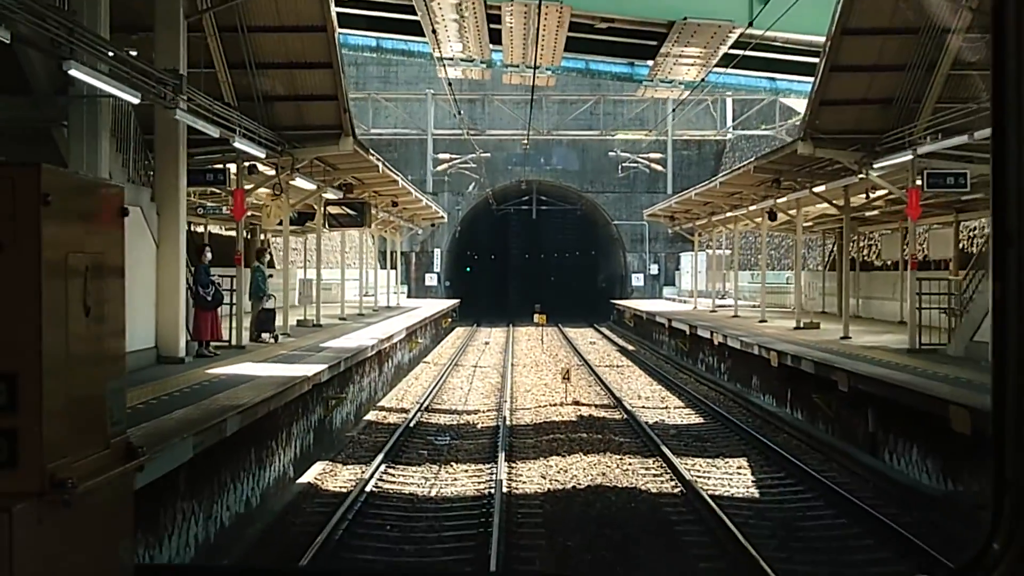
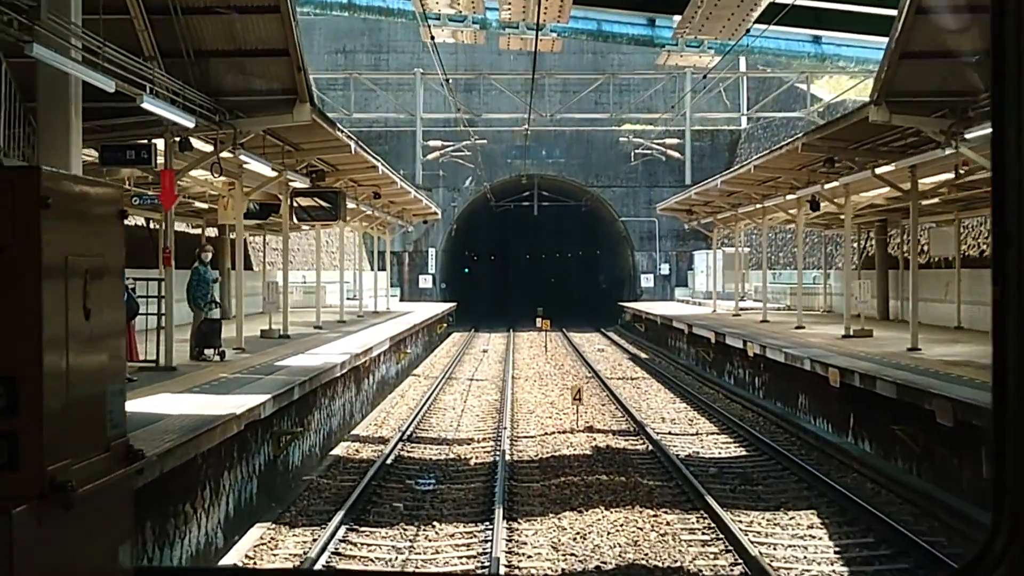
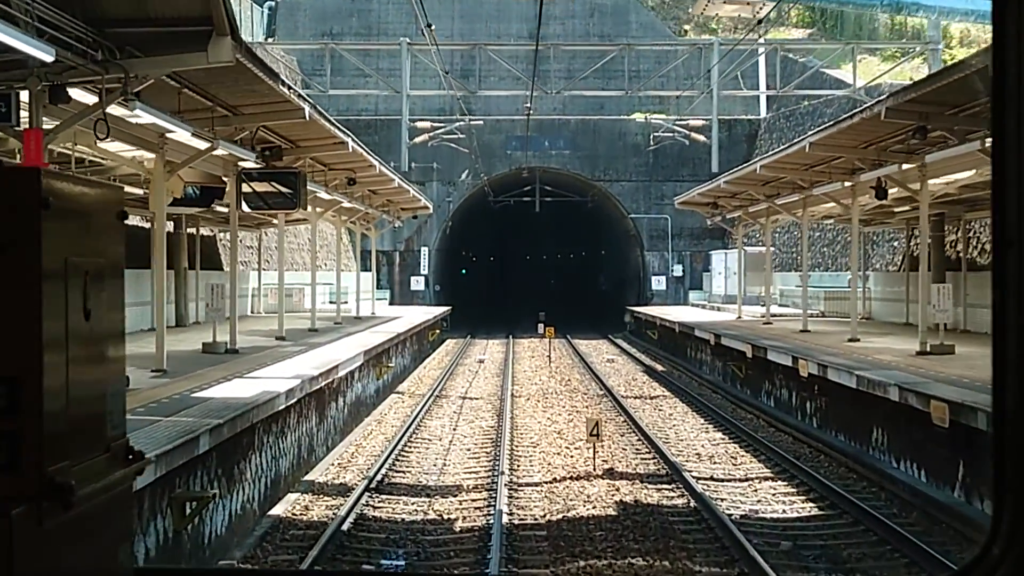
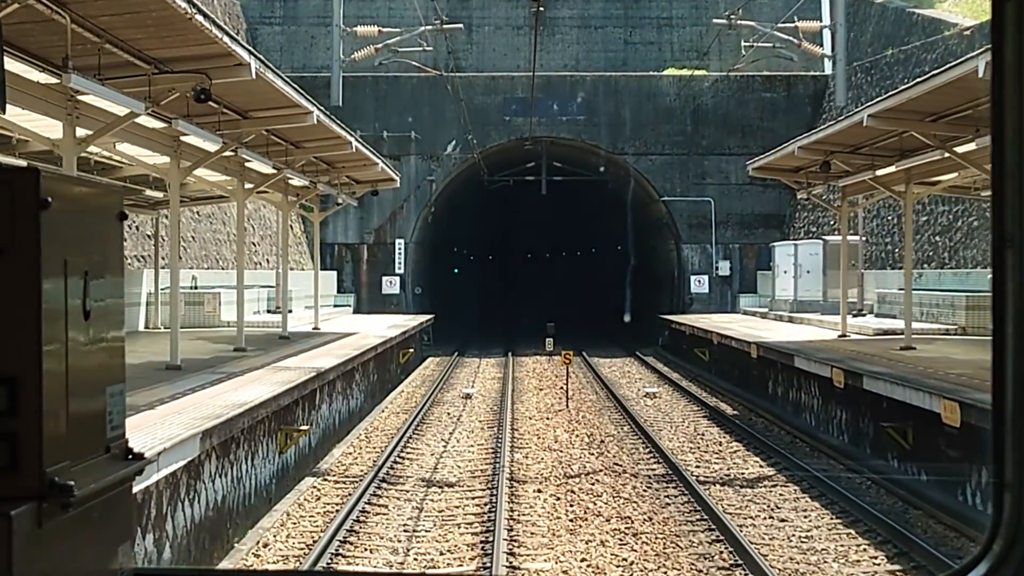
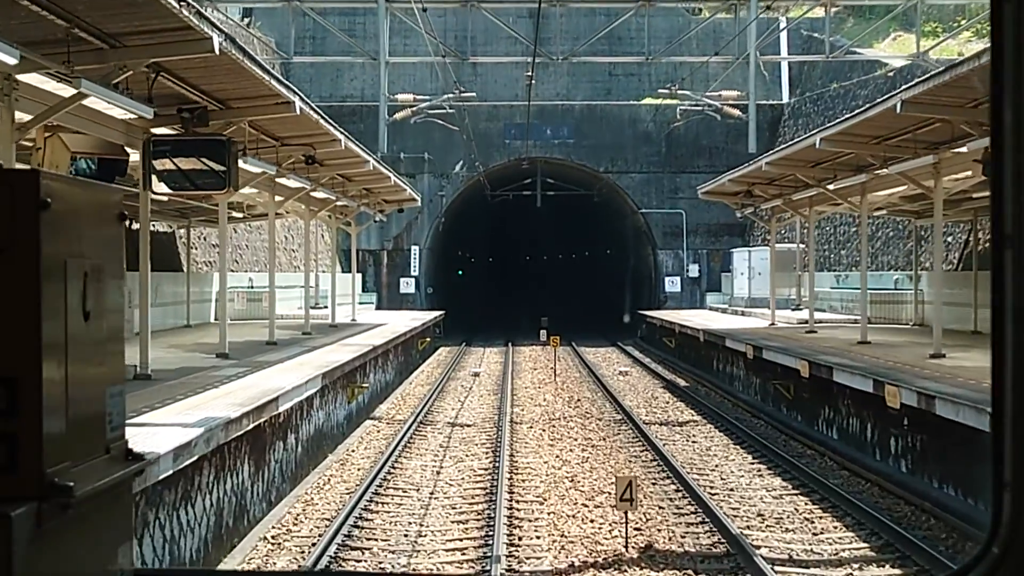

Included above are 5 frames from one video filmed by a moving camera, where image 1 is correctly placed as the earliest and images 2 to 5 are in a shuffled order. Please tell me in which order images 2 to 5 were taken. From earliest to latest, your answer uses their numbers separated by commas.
2, 3, 5, 4
